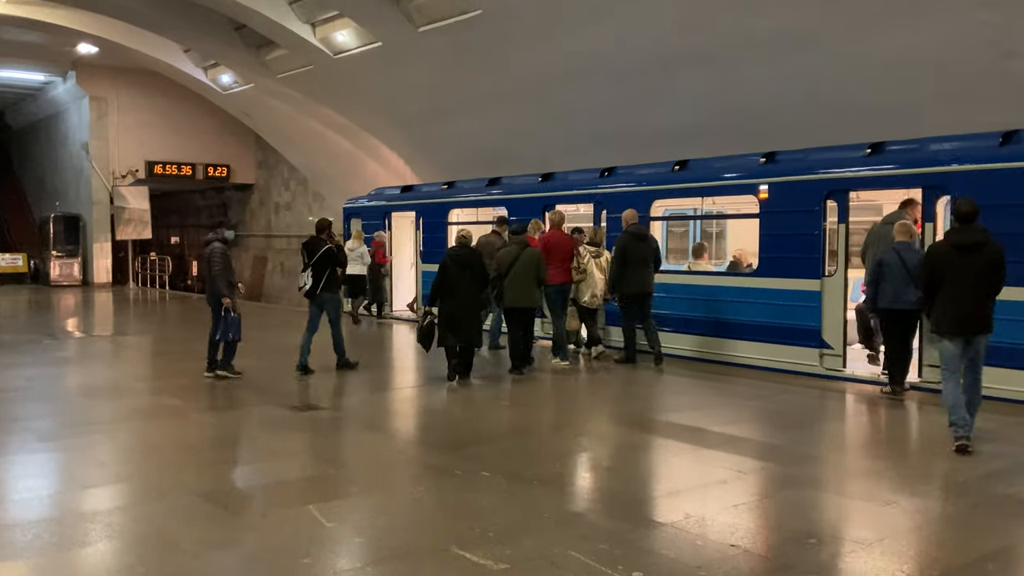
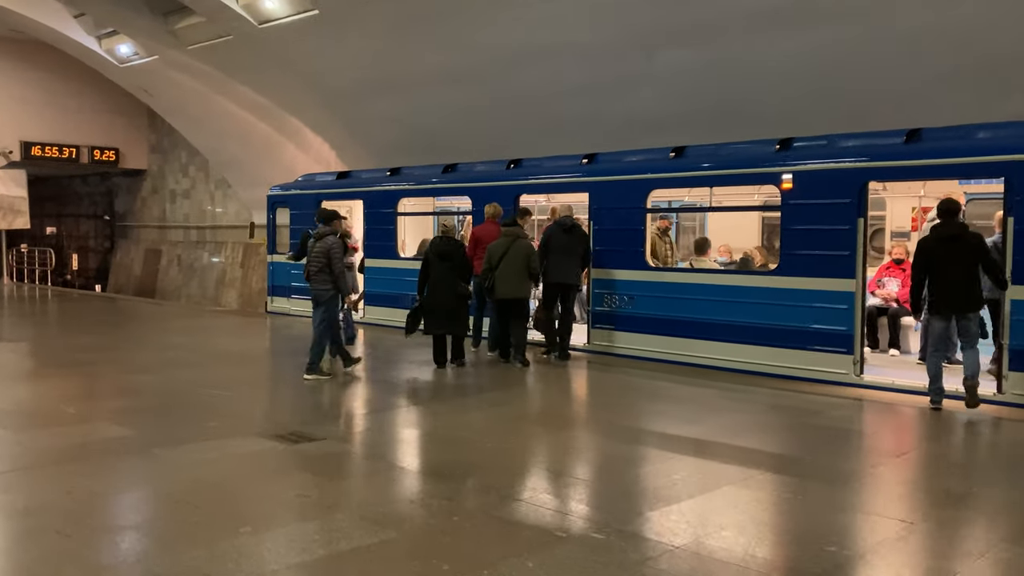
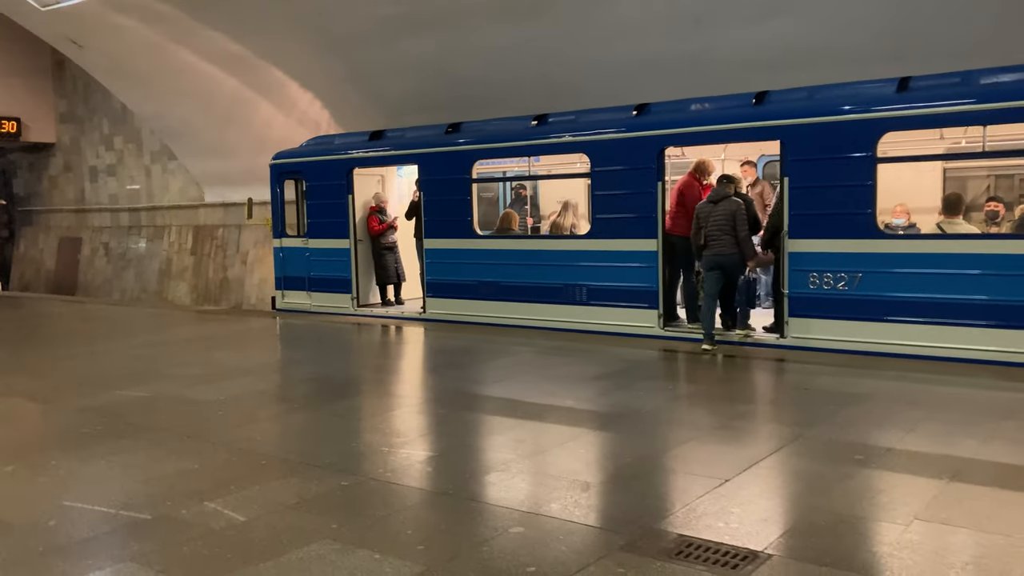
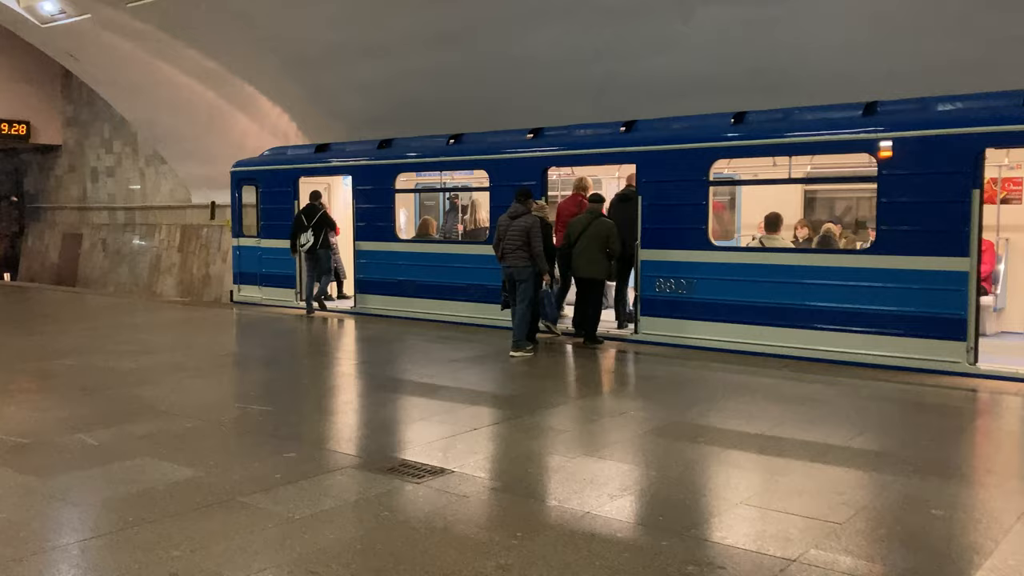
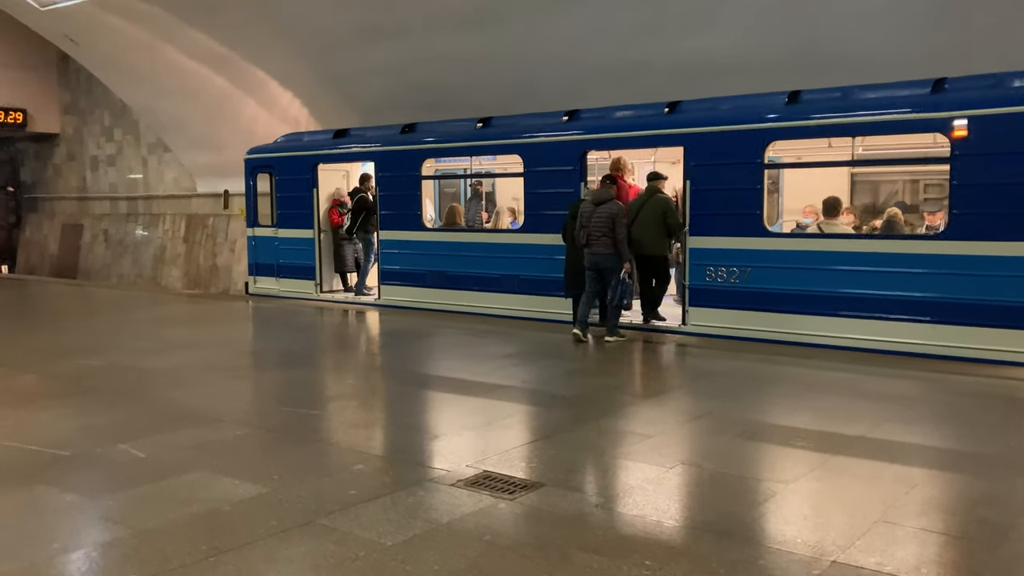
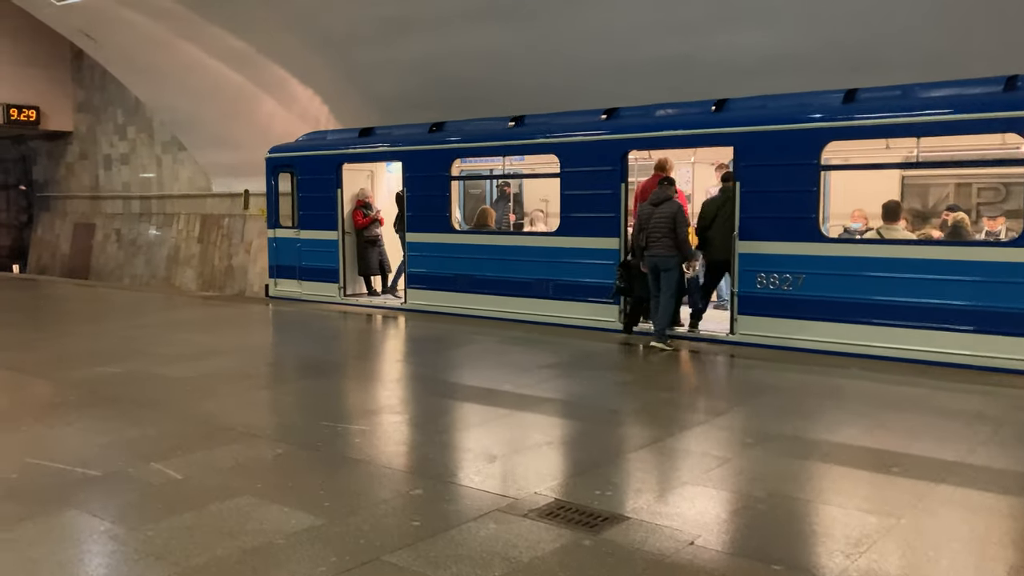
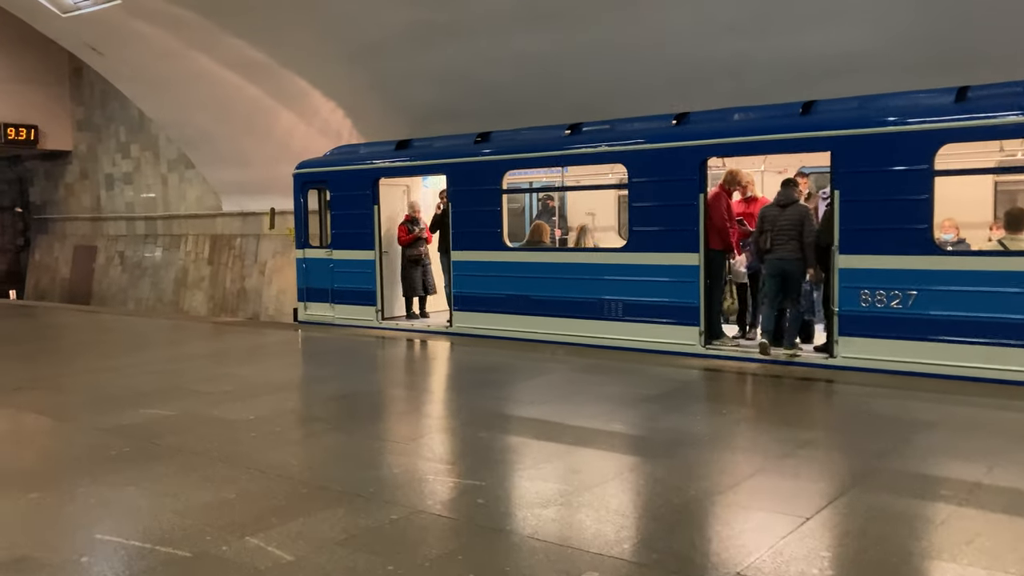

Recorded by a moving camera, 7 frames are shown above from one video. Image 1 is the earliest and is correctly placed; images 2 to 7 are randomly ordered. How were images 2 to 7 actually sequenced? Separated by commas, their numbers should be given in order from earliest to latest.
2, 4, 5, 6, 3, 7
